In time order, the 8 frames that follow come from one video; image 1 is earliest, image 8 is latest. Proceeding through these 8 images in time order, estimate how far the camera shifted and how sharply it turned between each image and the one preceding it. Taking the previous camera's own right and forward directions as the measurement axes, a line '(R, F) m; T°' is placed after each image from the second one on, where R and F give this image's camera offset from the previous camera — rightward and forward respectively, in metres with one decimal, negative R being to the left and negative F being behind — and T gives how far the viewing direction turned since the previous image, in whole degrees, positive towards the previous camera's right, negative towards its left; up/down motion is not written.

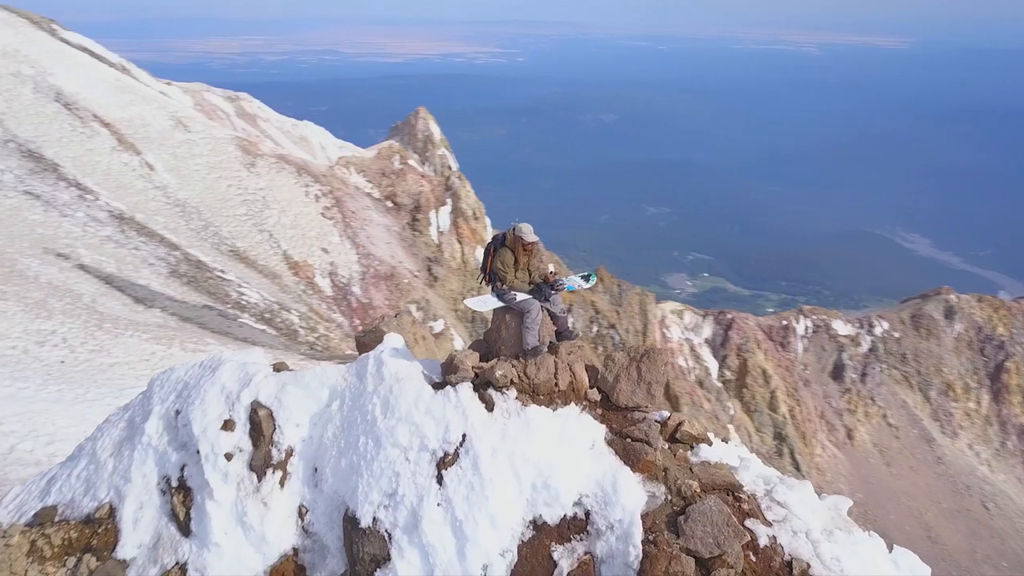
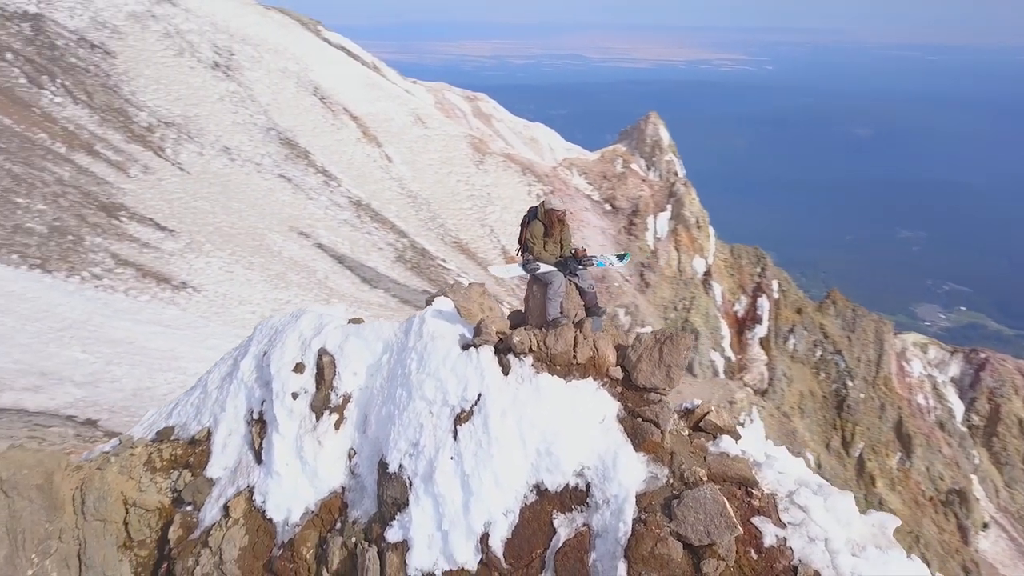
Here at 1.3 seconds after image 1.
(+1.5, 0.0) m; -15°
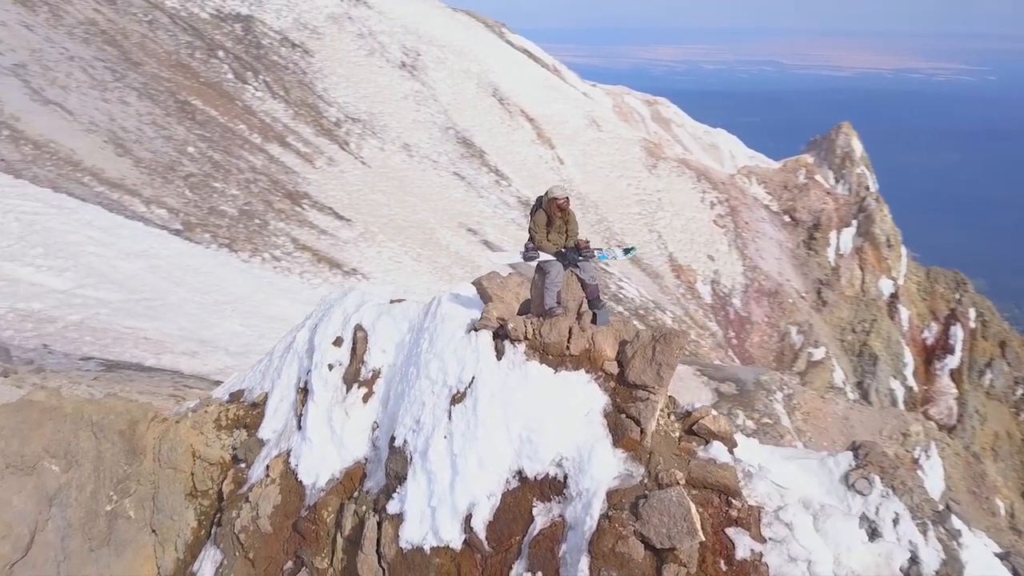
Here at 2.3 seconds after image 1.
(+1.3, +0.1) m; -11°
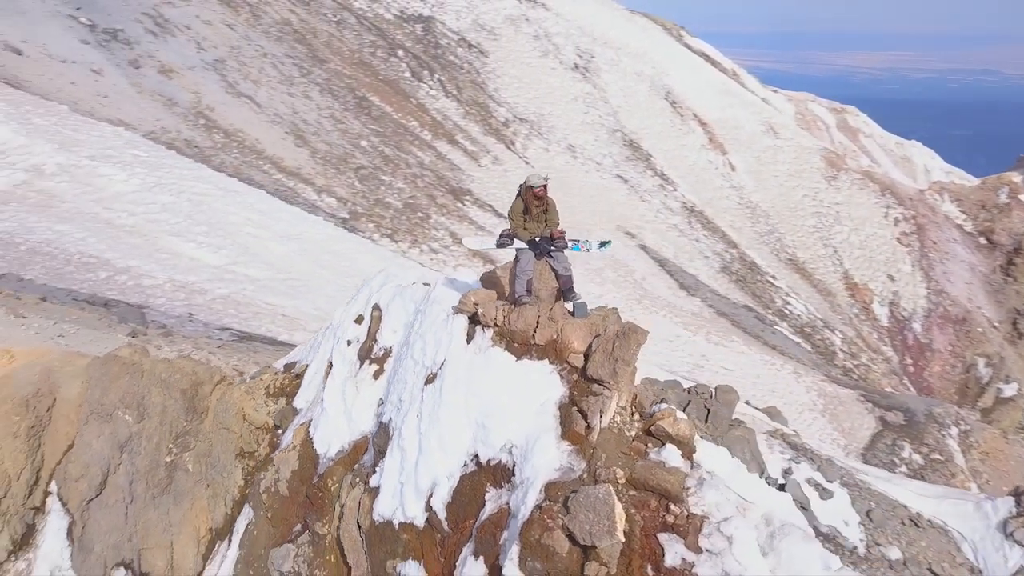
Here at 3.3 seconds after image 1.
(+1.5, +0.1) m; -11°
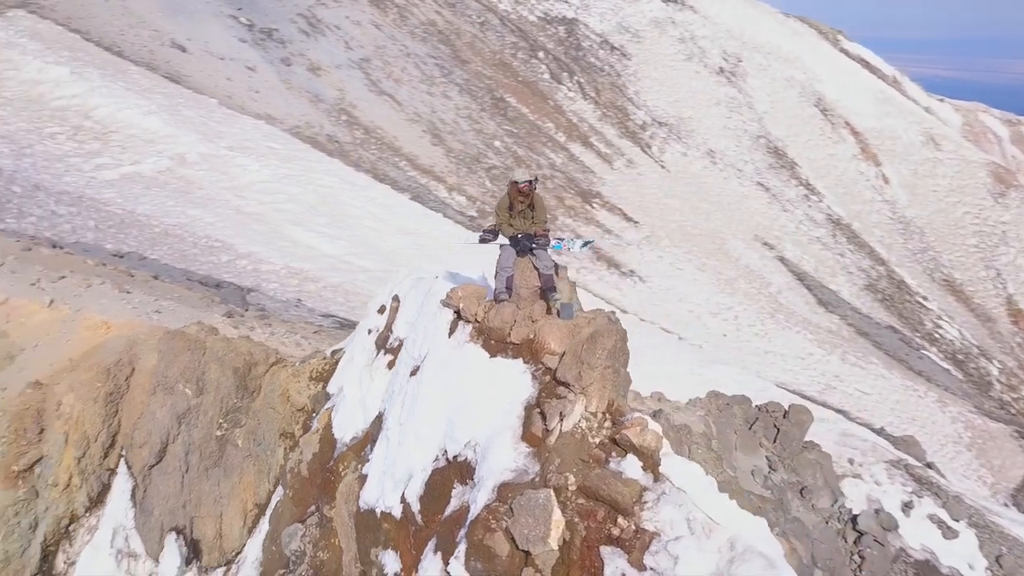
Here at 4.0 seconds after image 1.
(+1.2, +0.2) m; -9°
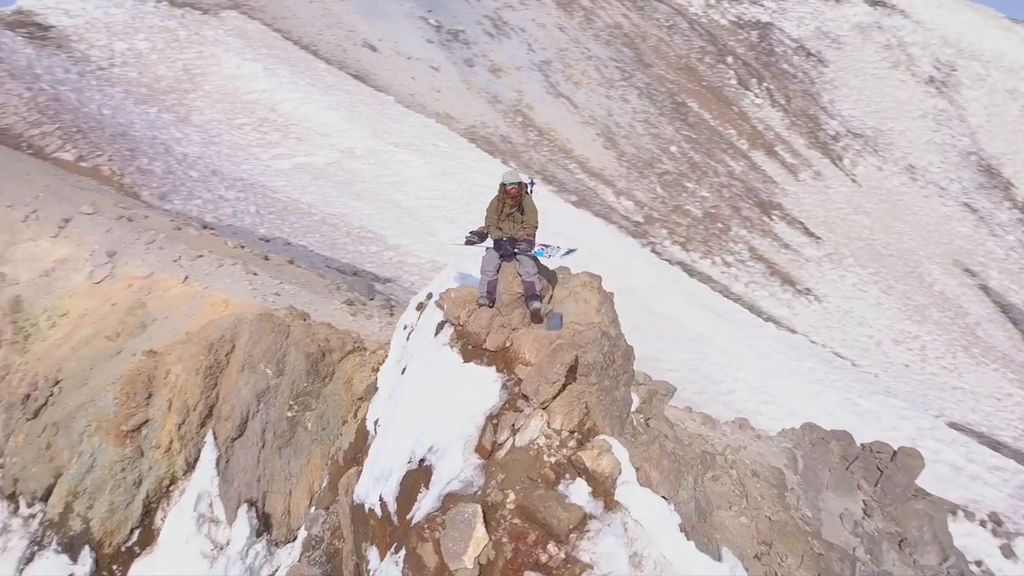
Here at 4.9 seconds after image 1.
(+1.4, +0.4) m; -12°
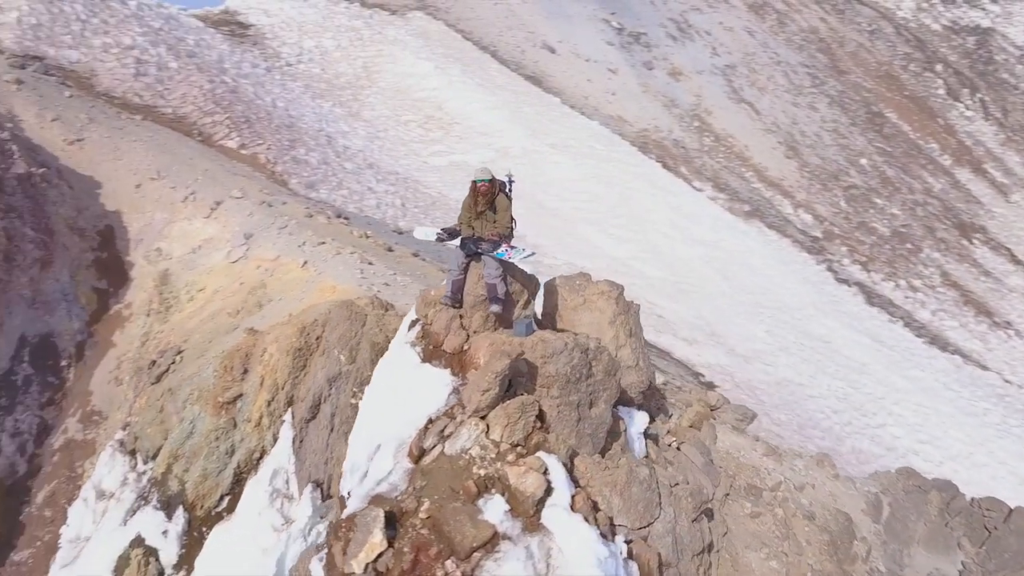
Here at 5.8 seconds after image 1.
(+1.5, +0.5) m; -12°
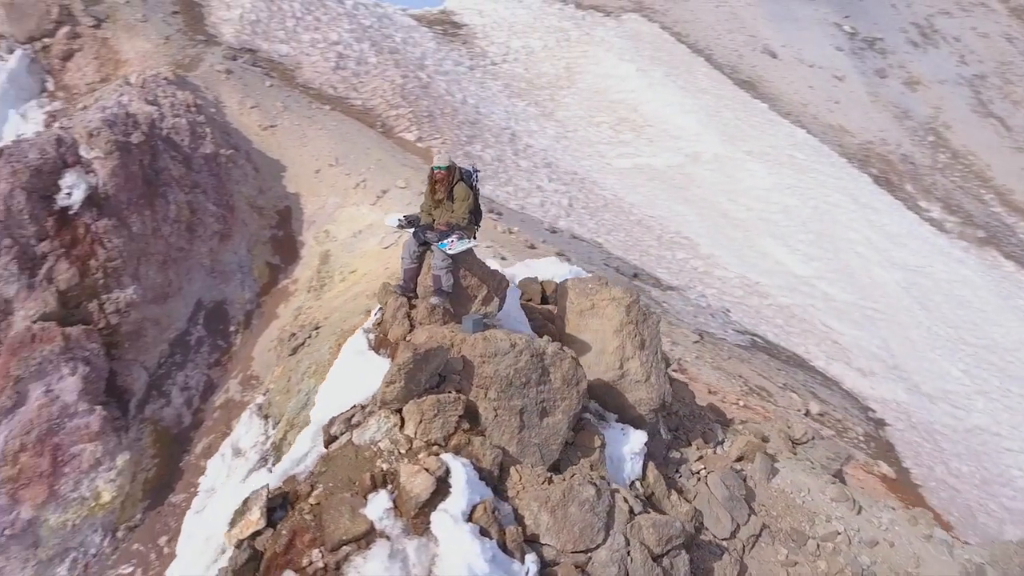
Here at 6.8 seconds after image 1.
(+1.8, +0.5) m; -14°
